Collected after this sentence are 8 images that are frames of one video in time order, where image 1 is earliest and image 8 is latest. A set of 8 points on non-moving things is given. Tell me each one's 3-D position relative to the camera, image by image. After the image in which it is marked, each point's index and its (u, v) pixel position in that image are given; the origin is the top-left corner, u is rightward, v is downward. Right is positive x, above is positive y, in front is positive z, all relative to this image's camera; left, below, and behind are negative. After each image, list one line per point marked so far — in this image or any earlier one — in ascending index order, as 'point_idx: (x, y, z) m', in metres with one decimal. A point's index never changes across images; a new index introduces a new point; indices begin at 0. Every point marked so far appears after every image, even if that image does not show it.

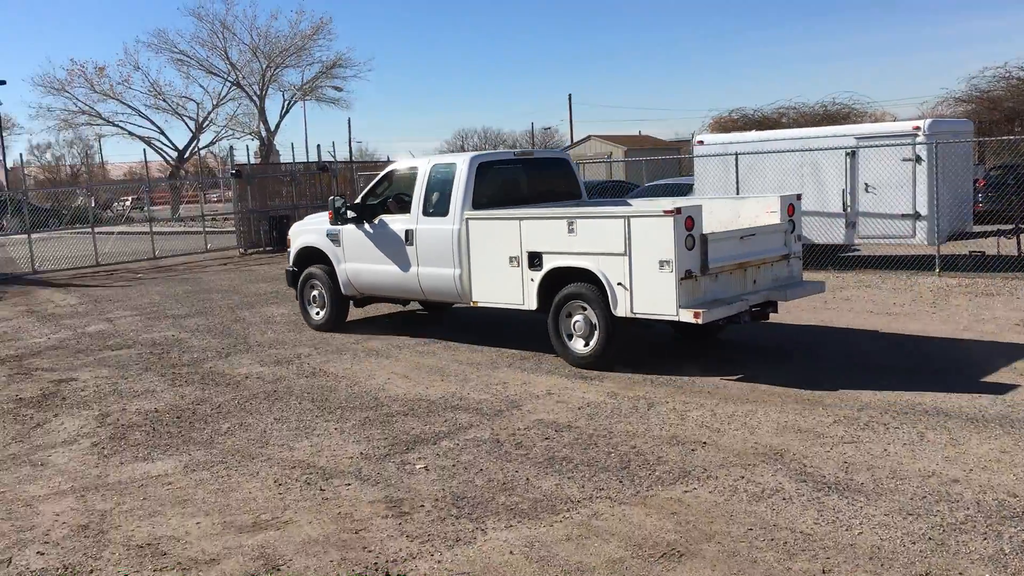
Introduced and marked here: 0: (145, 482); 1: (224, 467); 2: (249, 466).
0: (-3.6, -1.6, +8.2) m
1: (-2.9, -1.5, +8.5) m
2: (-2.7, -1.4, +8.5) m
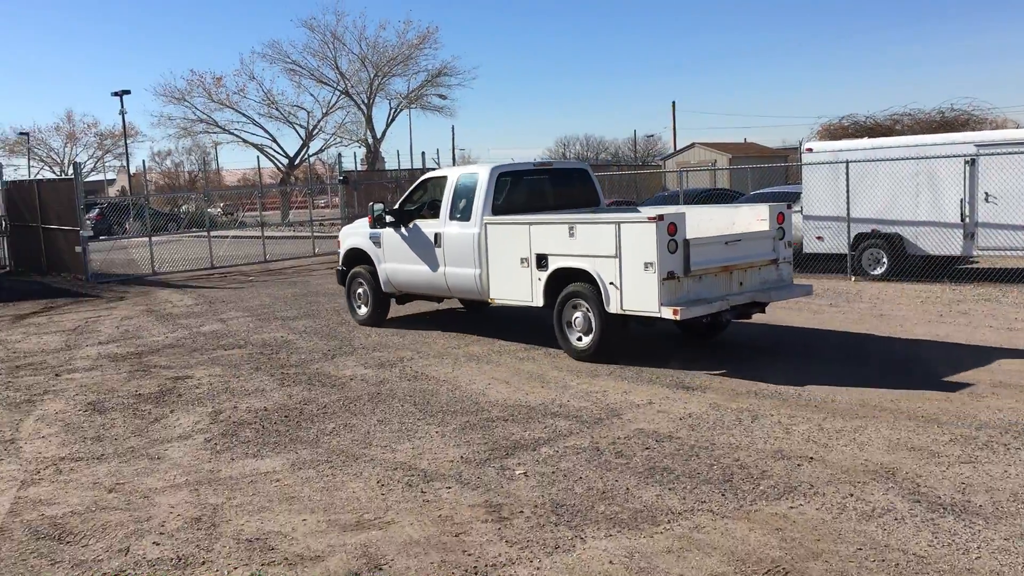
0: (-2.6, -1.6, +8.5) m
1: (-1.9, -1.5, +8.7) m
2: (-1.6, -1.5, +8.7) m
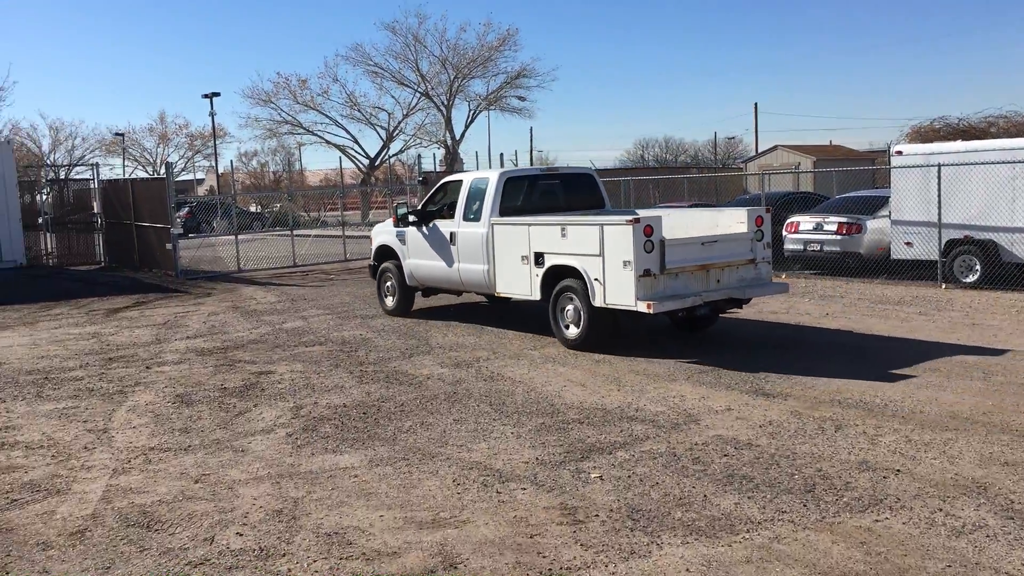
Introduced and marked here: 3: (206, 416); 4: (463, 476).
0: (-1.8, -1.6, +8.7) m
1: (-1.1, -1.5, +8.8) m
2: (-0.8, -1.5, +8.8) m
3: (-3.9, -1.6, +10.4) m
4: (-0.4, -1.6, +8.5) m
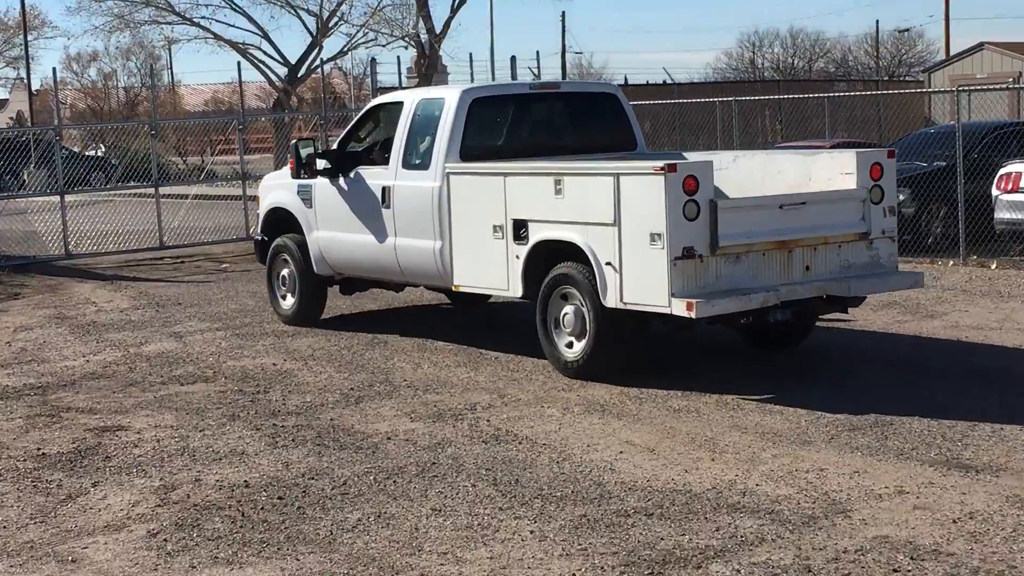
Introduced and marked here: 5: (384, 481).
0: (-1.7, -1.6, +5.0) m
1: (-1.0, -1.5, +5.2) m
2: (-0.7, -1.5, +5.2) m
3: (-3.8, -1.6, +6.6) m
4: (-0.3, -1.6, +4.9) m
5: (-0.9, -1.3, +5.6) m
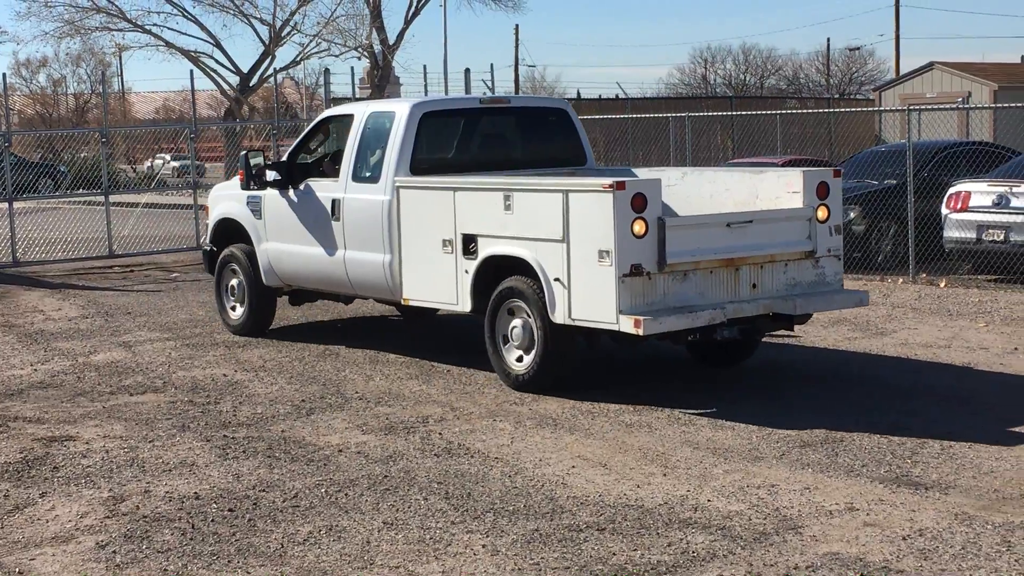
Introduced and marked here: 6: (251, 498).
0: (-2.0, -1.6, +4.9) m
1: (-1.3, -1.6, +5.1) m
2: (-1.0, -1.6, +5.1) m
3: (-4.2, -1.6, +6.5) m
4: (-0.6, -1.7, +4.8) m
5: (-1.2, -1.4, +5.6) m
6: (-1.8, -1.4, +5.5) m
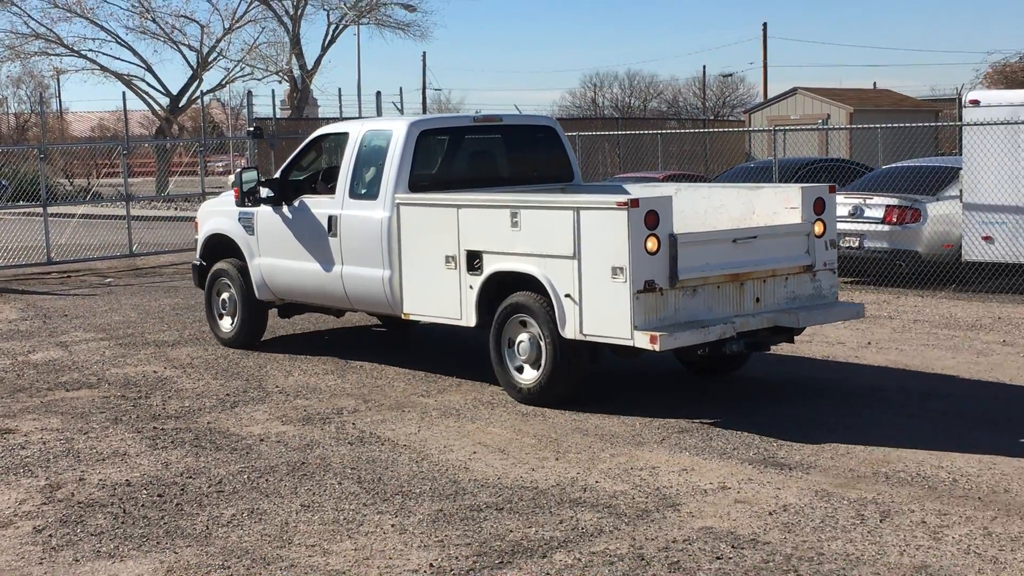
0: (-2.6, -1.7, +5.4) m
1: (-1.9, -1.6, +5.6) m
2: (-1.7, -1.6, +5.6) m
3: (-4.8, -1.7, +6.9) m
4: (-1.2, -1.7, +5.3) m
5: (-1.9, -1.4, +6.0) m
6: (-2.4, -1.4, +6.0) m
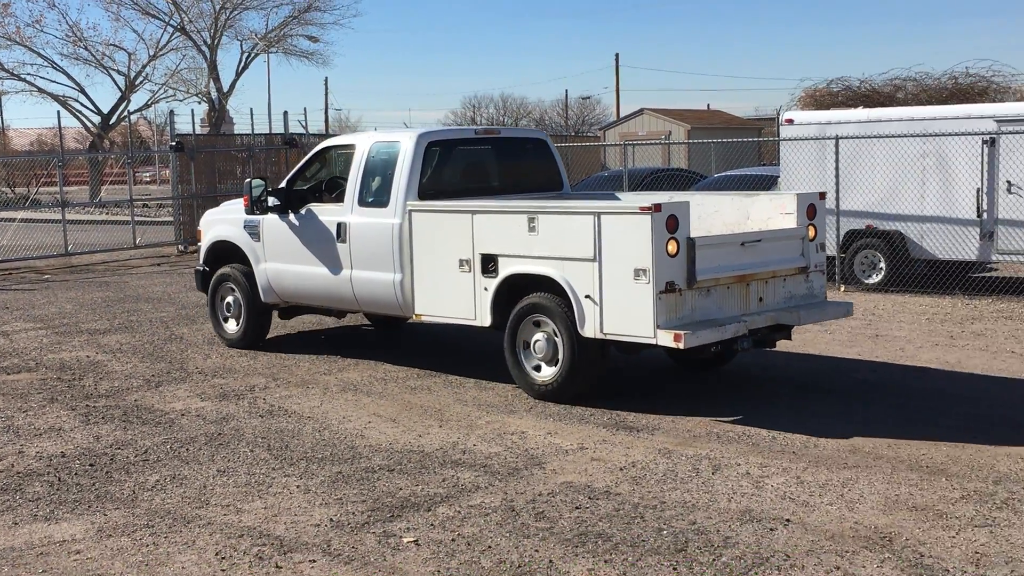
0: (-3.5, -1.6, +6.1) m
1: (-2.8, -1.5, +6.4) m
2: (-2.5, -1.5, +6.4) m
3: (-5.8, -1.6, +7.6) m
4: (-2.1, -1.6, +6.2) m
5: (-2.8, -1.4, +6.9) m
6: (-3.3, -1.4, +6.8) m
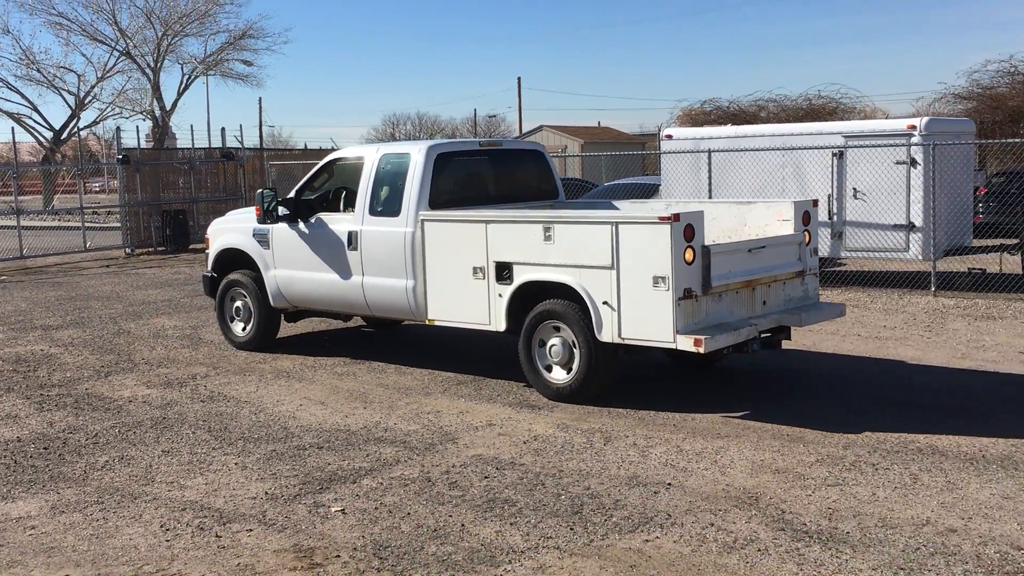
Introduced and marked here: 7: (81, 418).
0: (-4.2, -1.6, +6.8) m
1: (-3.5, -1.5, +7.1) m
2: (-3.3, -1.5, +7.2) m
3: (-6.6, -1.7, +8.1) m
4: (-2.8, -1.6, +6.9) m
5: (-3.5, -1.4, +7.6) m
6: (-4.1, -1.4, +7.5) m
7: (-4.0, -1.3, +7.9) m
